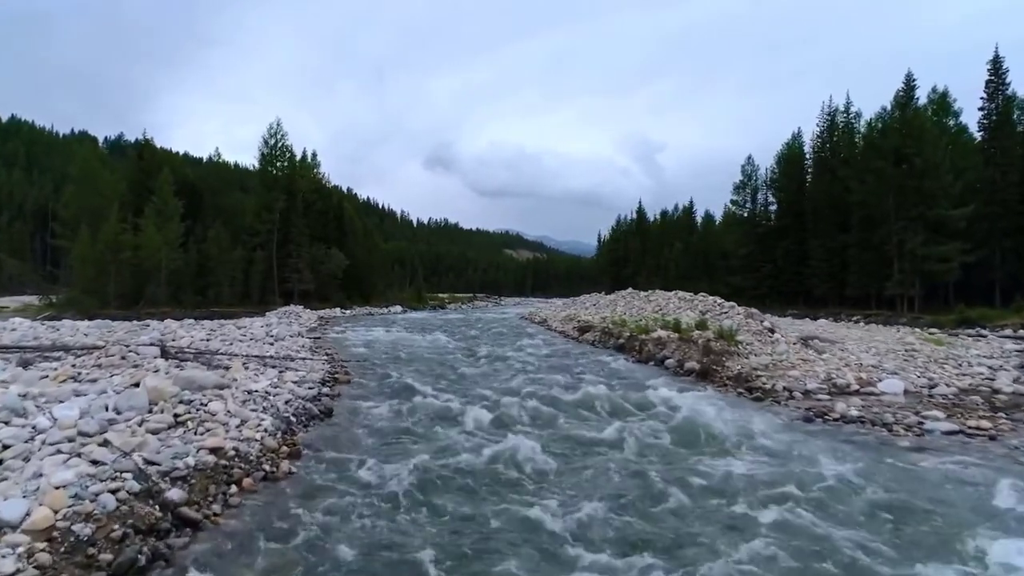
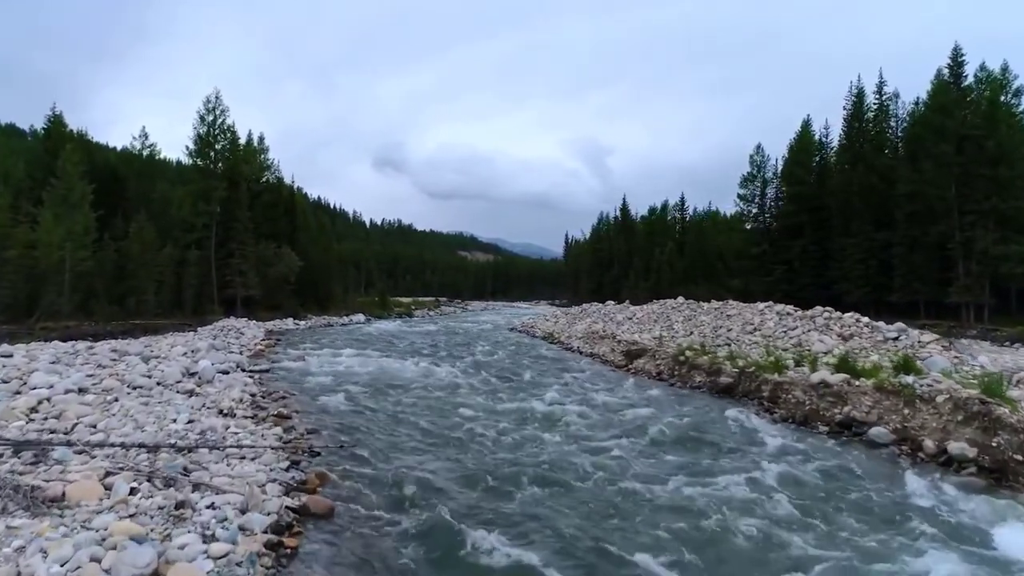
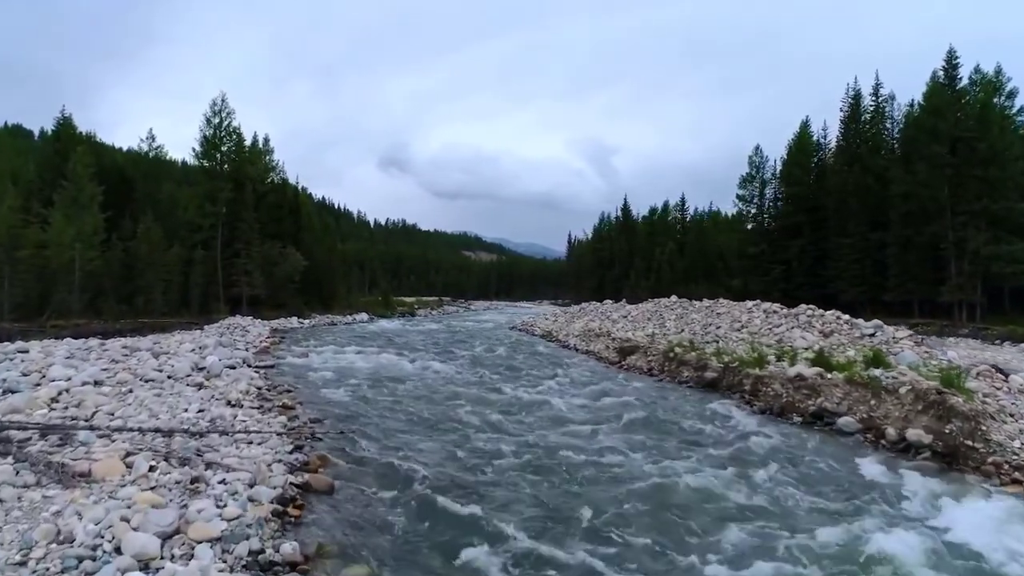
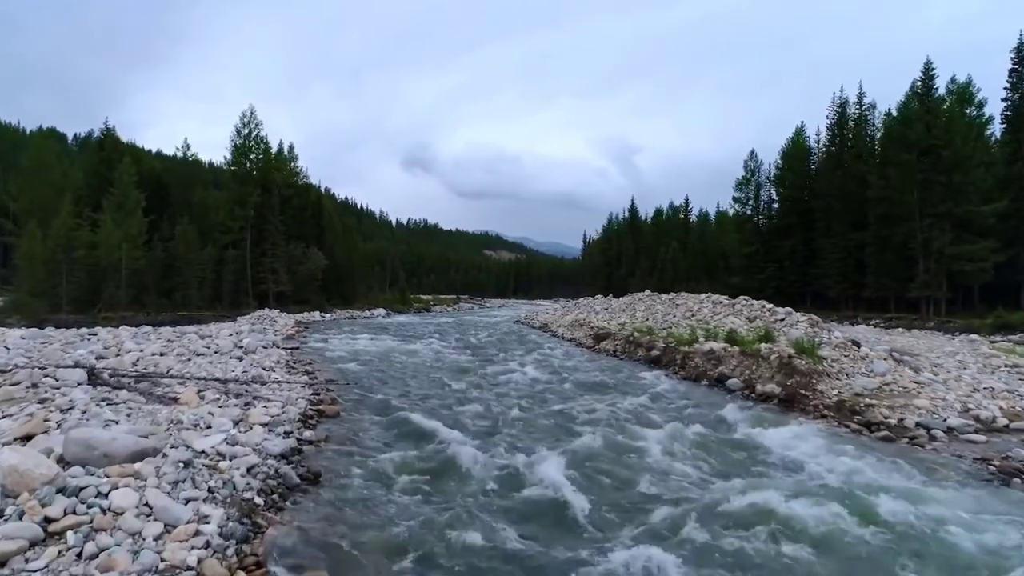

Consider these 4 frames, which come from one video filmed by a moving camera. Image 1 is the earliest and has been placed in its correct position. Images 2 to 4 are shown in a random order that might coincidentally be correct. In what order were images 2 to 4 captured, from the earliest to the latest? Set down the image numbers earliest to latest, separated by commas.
4, 3, 2
